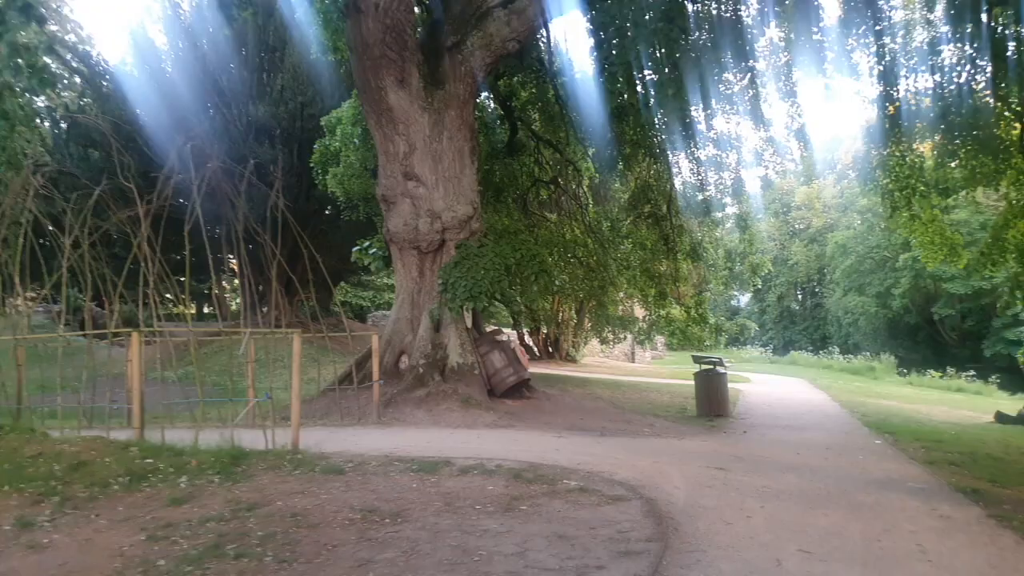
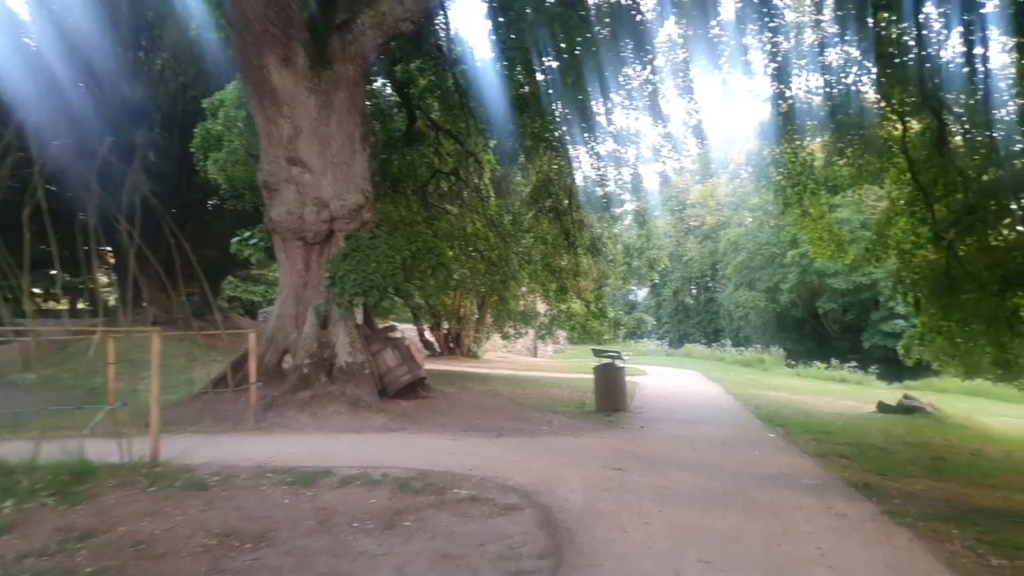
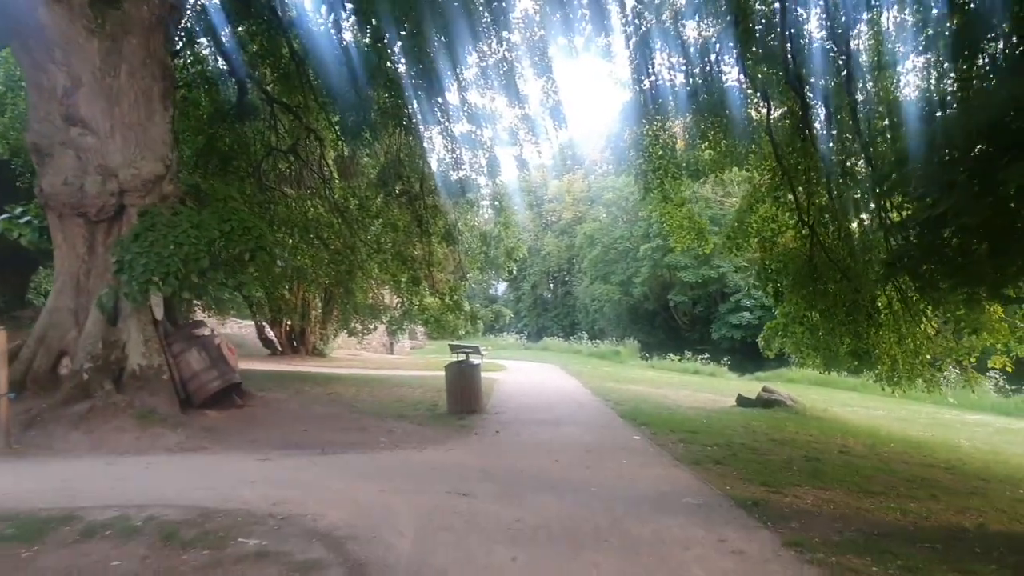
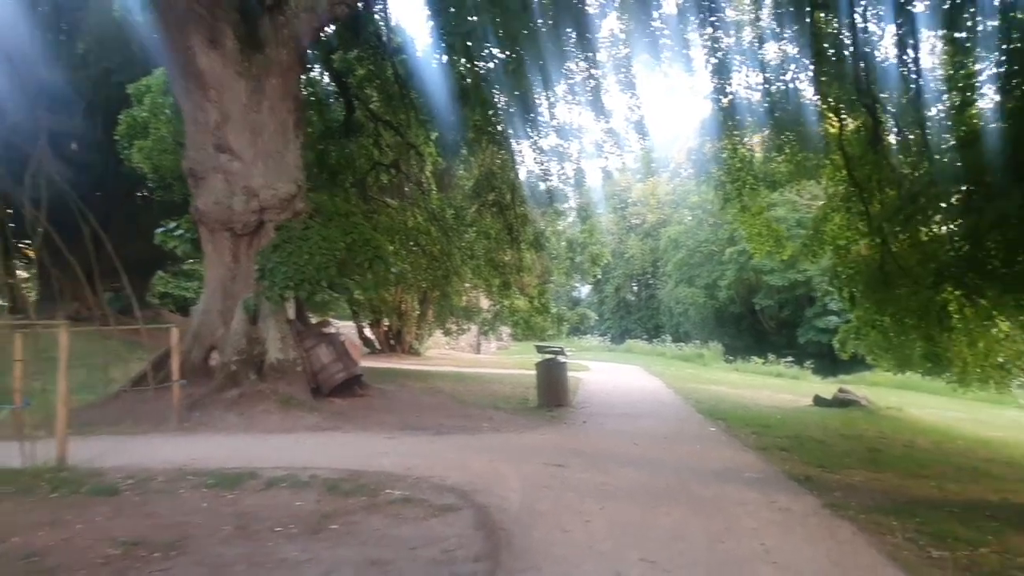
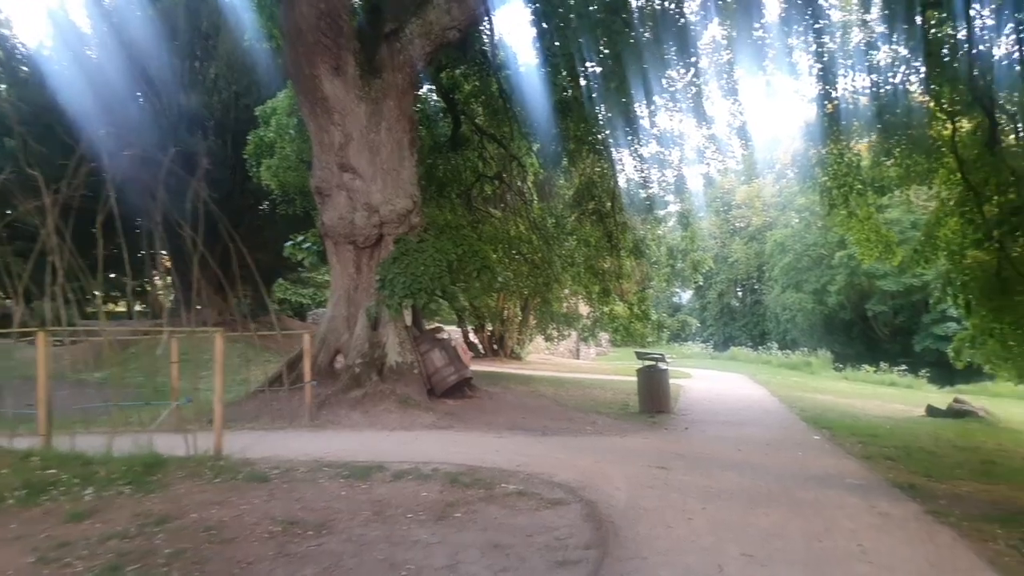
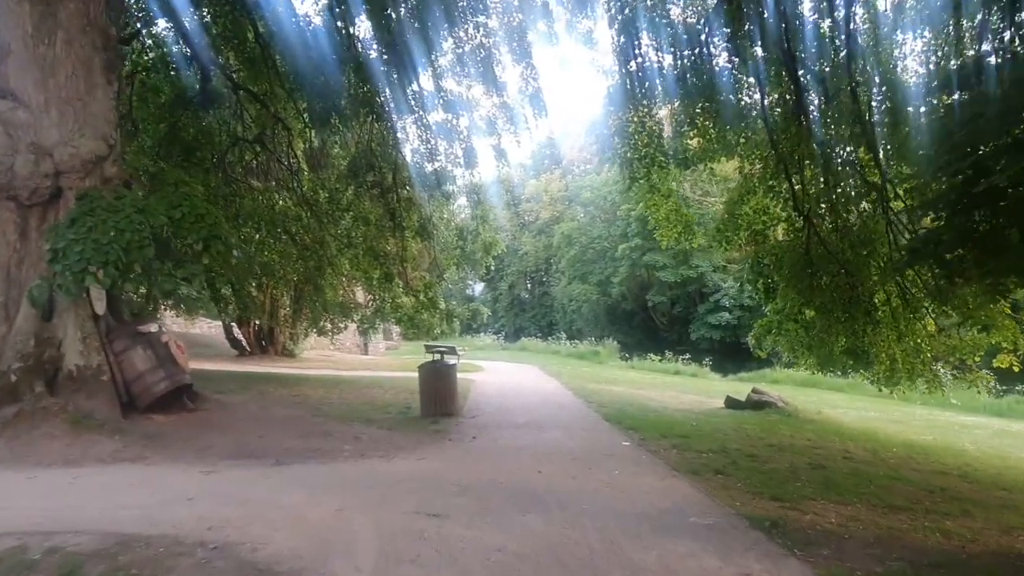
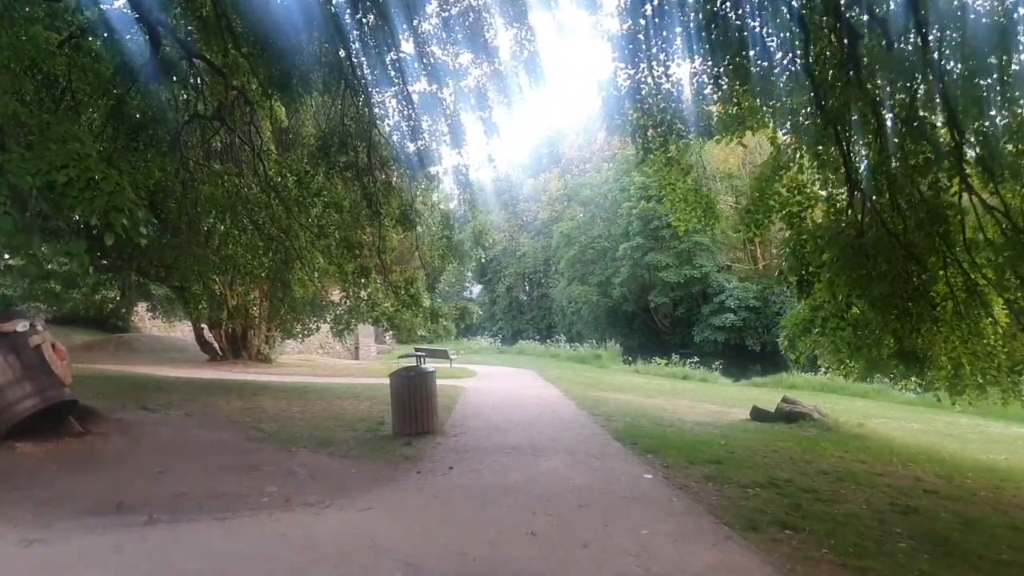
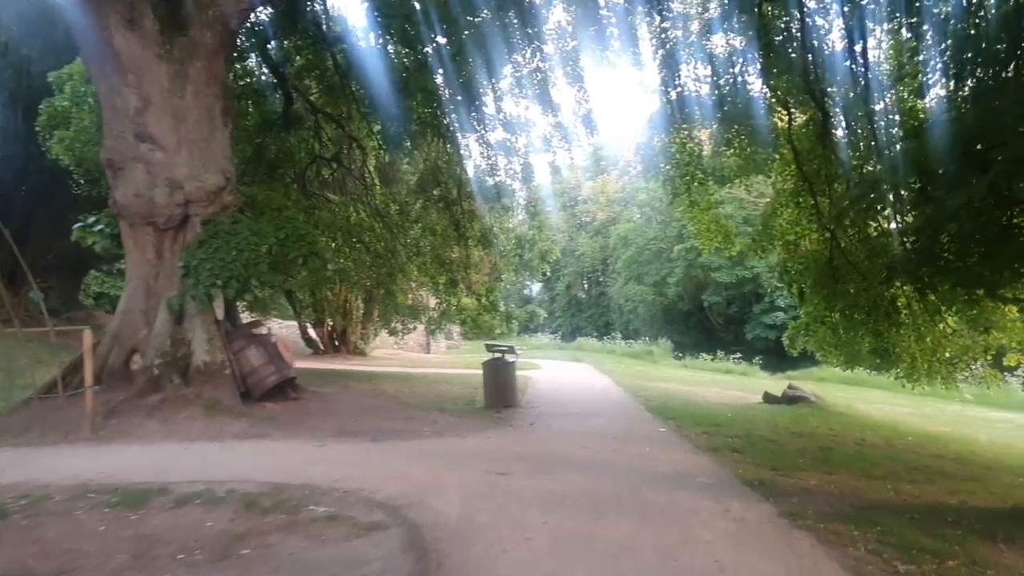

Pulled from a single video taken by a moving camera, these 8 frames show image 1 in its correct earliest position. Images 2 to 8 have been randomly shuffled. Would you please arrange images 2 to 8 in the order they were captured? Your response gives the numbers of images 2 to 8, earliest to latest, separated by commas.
5, 2, 4, 8, 3, 6, 7
